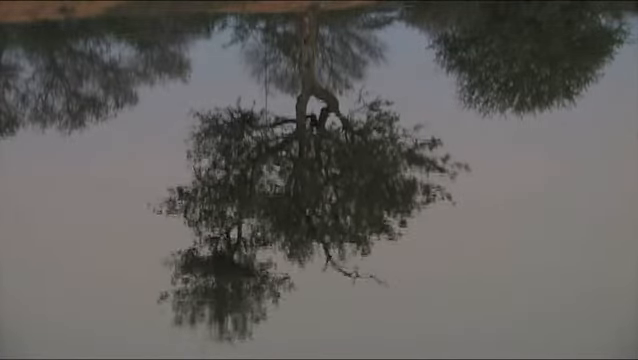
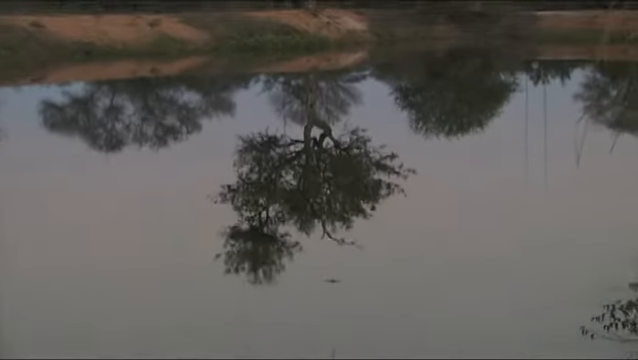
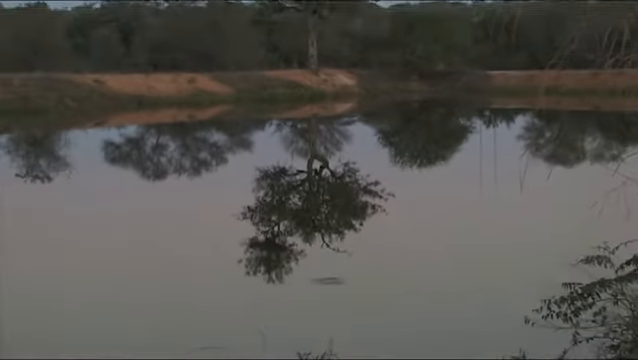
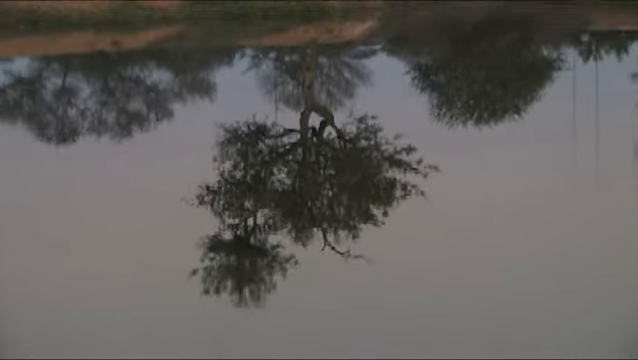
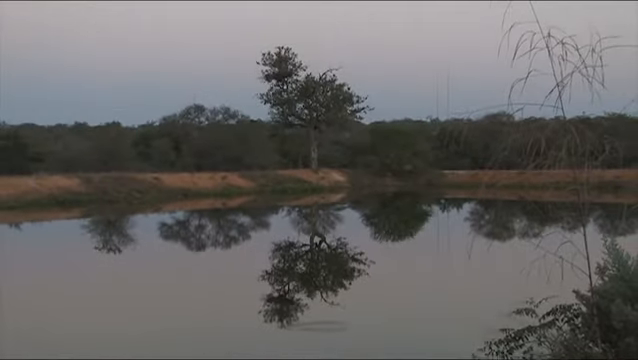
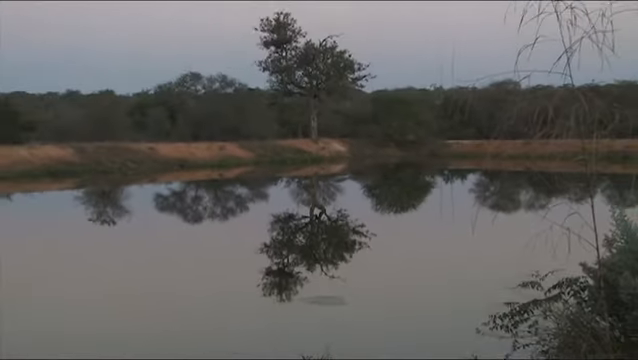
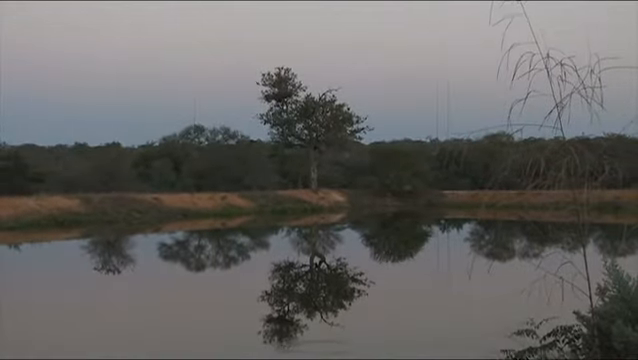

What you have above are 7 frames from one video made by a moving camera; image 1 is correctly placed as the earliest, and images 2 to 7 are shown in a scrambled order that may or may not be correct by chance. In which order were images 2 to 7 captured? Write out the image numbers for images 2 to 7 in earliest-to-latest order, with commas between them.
4, 2, 3, 6, 5, 7
